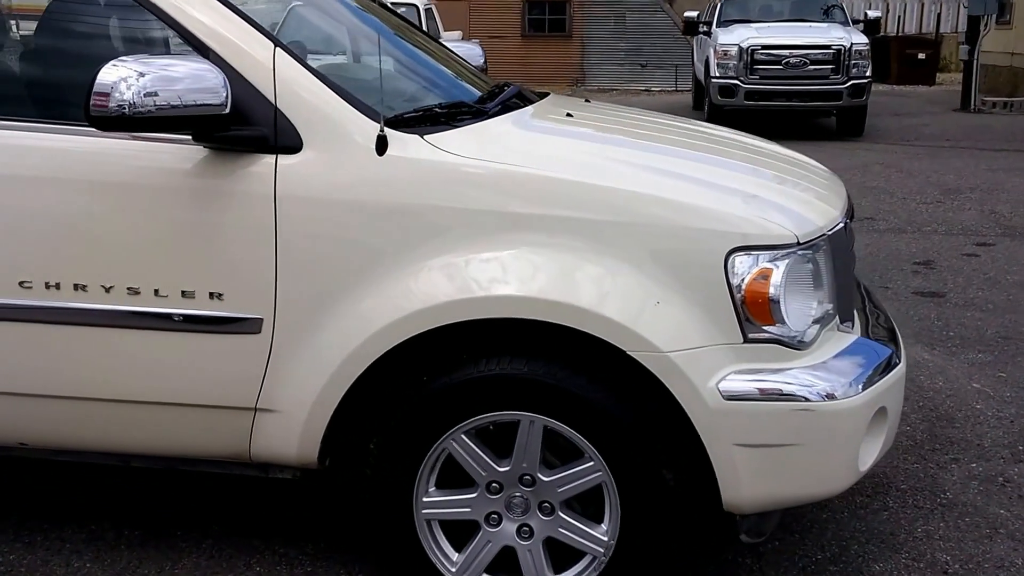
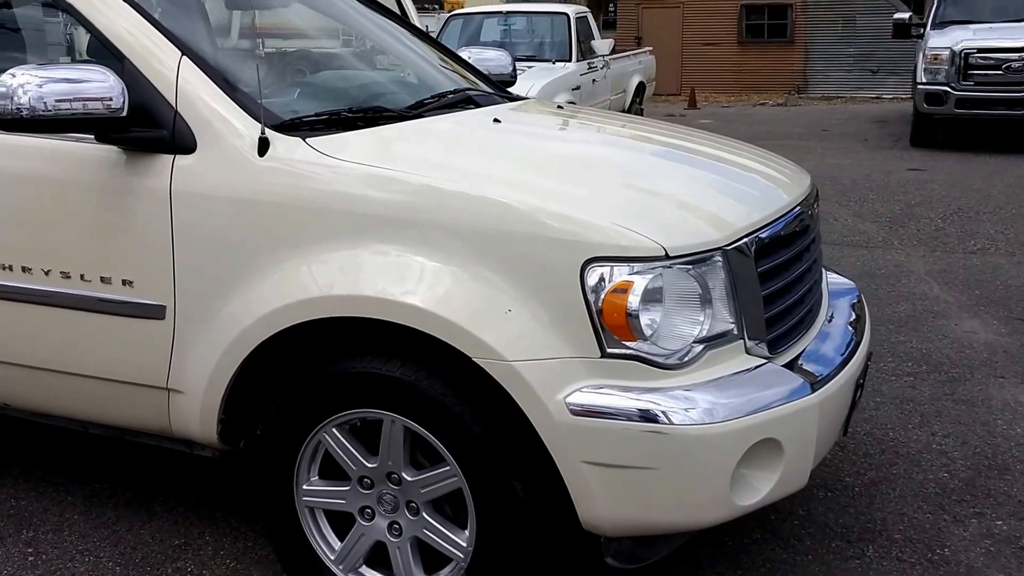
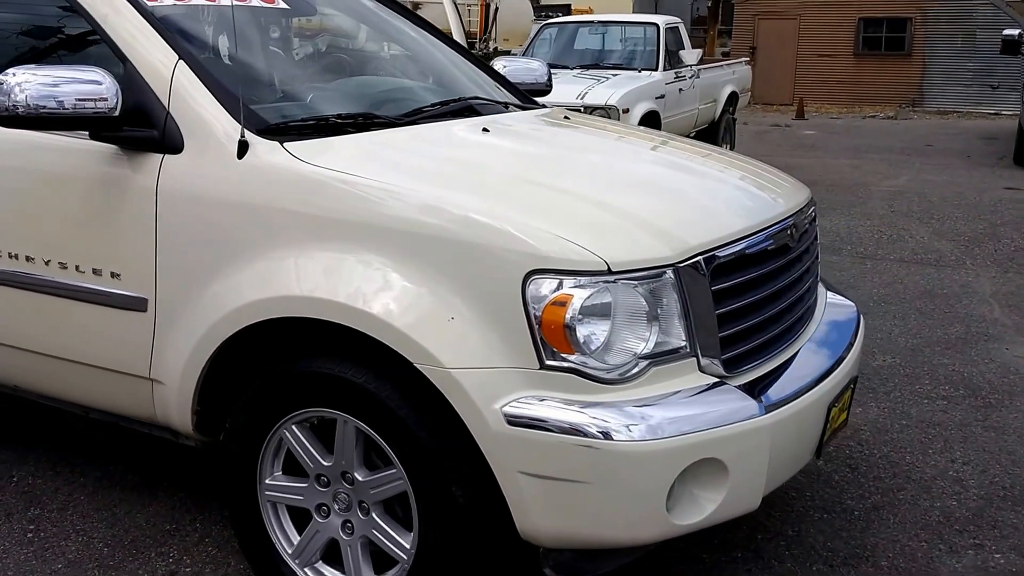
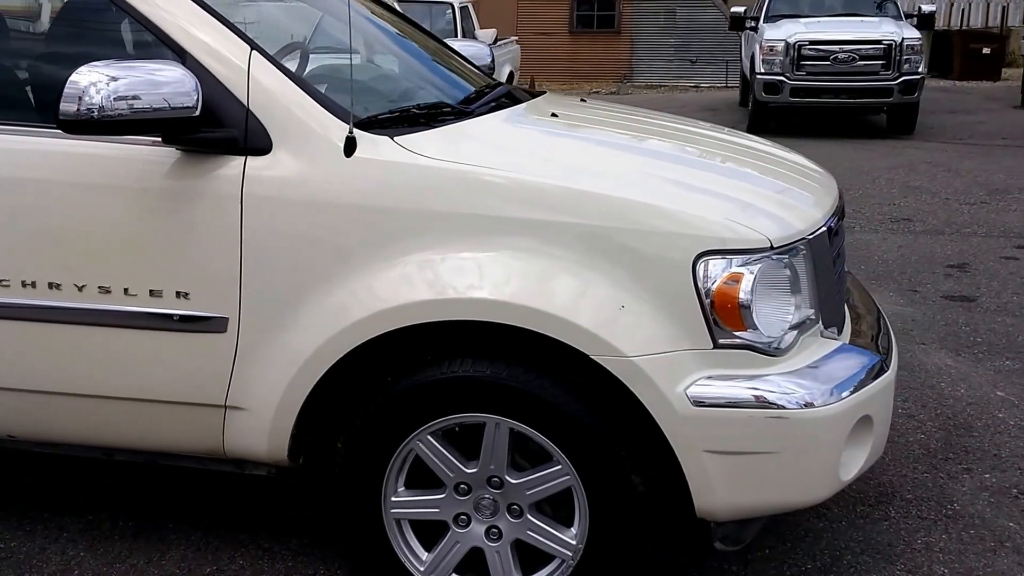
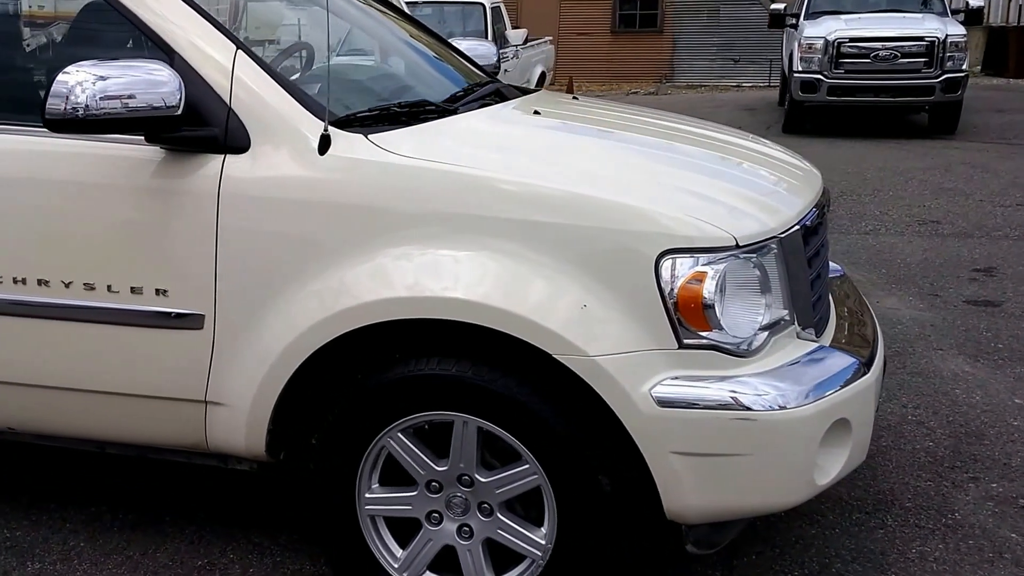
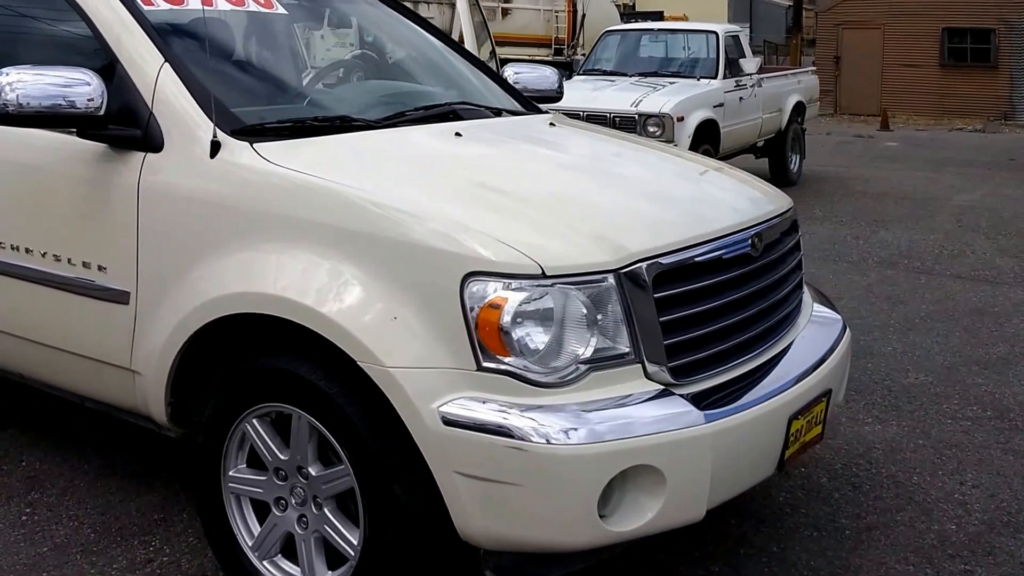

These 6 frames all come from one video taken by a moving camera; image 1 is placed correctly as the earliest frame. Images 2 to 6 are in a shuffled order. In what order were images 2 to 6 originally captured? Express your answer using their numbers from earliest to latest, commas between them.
4, 5, 2, 3, 6
